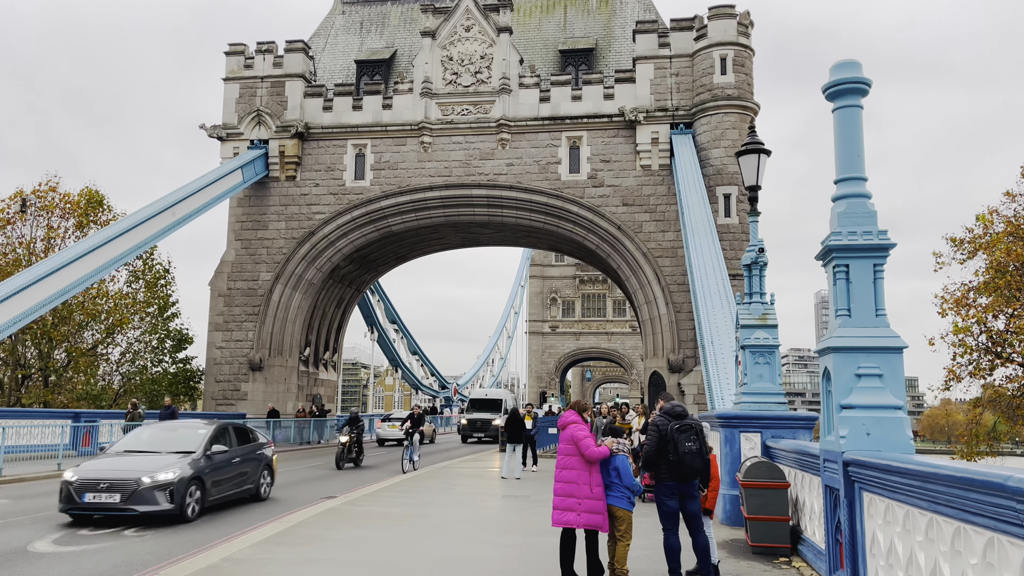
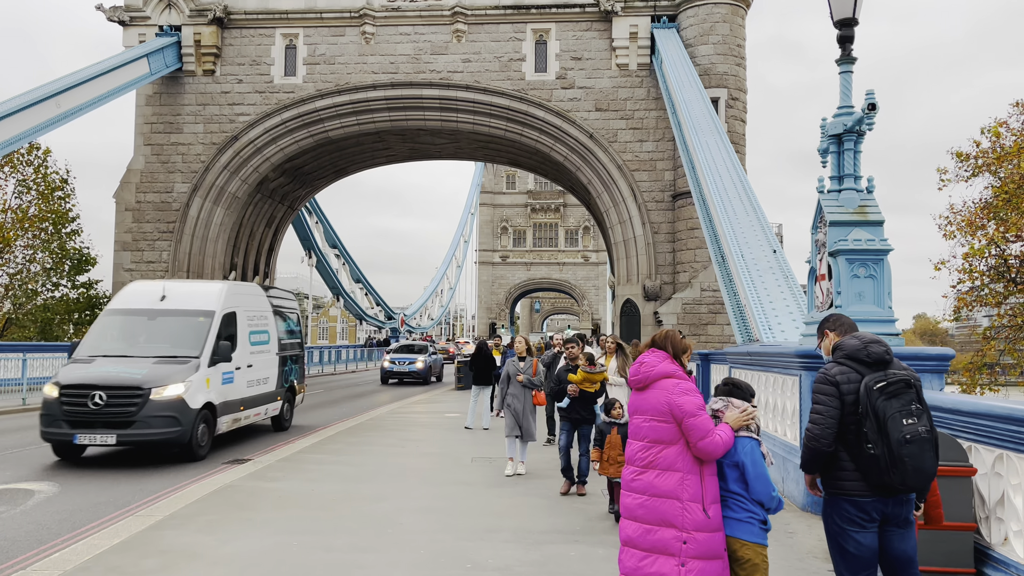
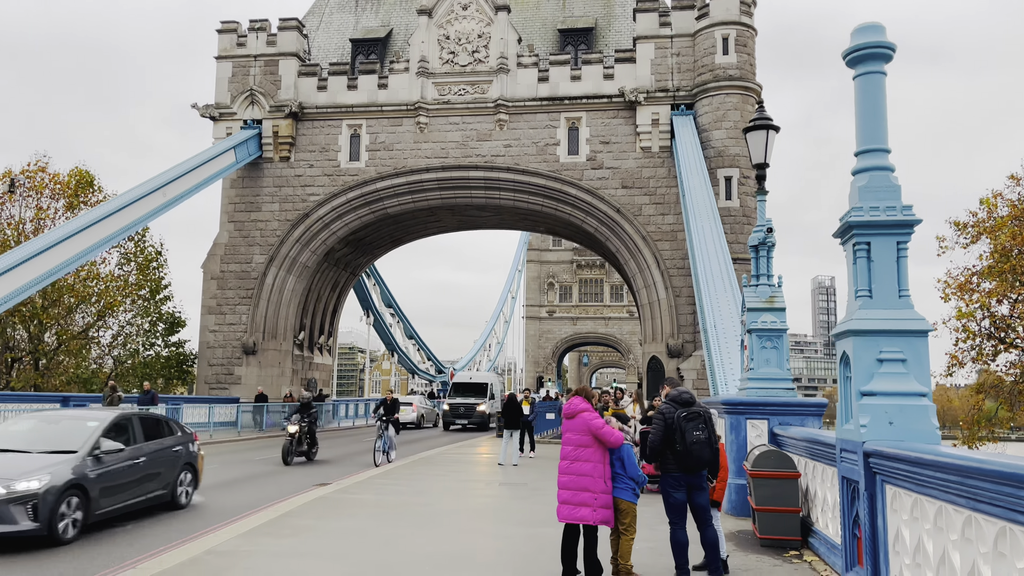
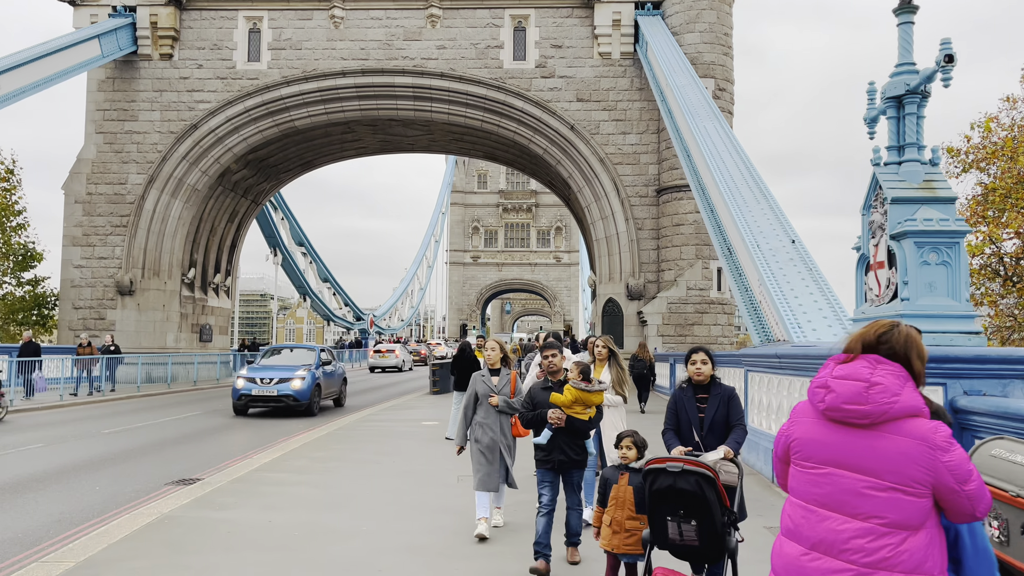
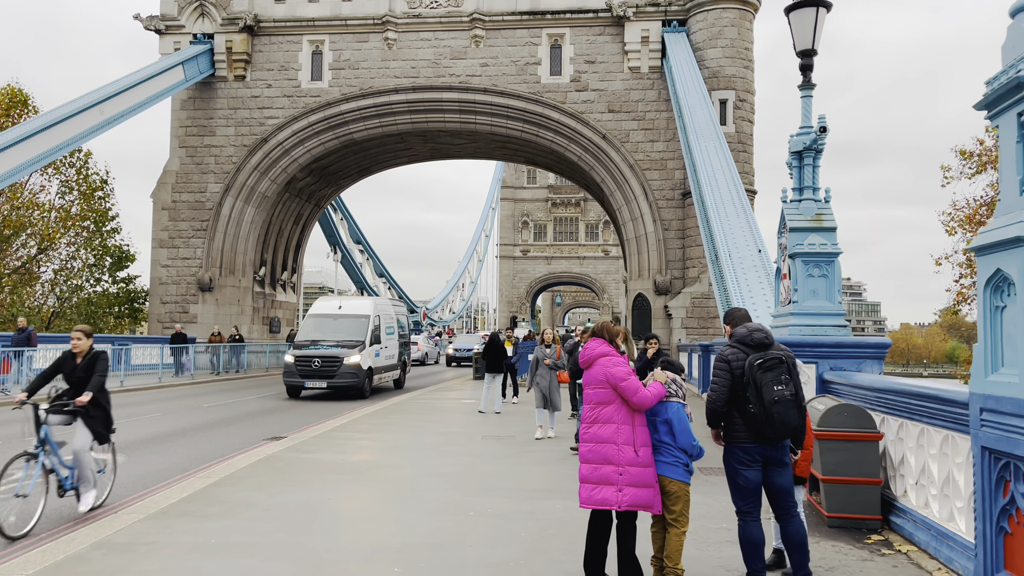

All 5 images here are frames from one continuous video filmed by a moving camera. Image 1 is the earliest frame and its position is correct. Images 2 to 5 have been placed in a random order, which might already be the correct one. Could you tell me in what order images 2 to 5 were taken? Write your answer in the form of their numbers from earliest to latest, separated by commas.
3, 5, 2, 4
